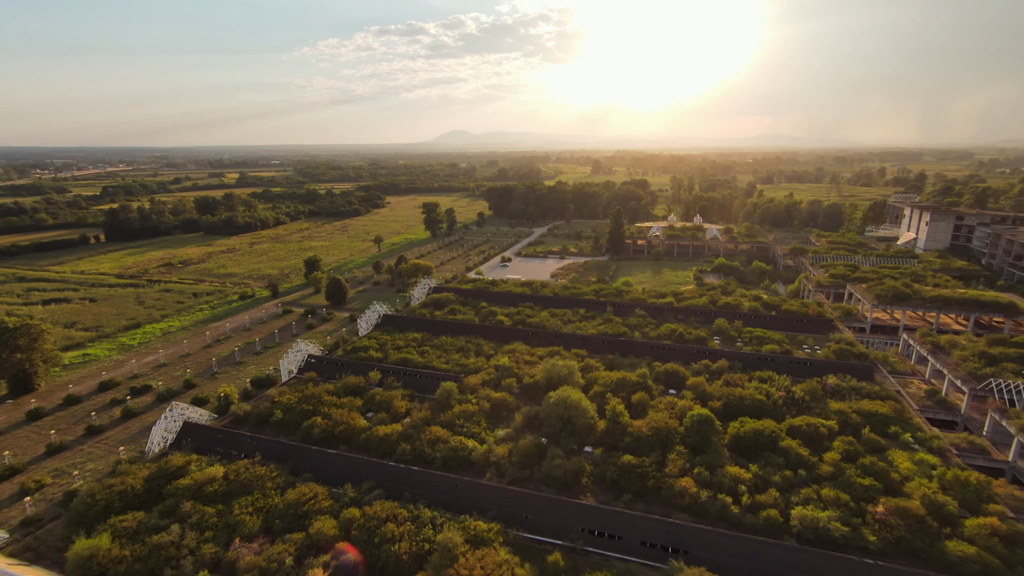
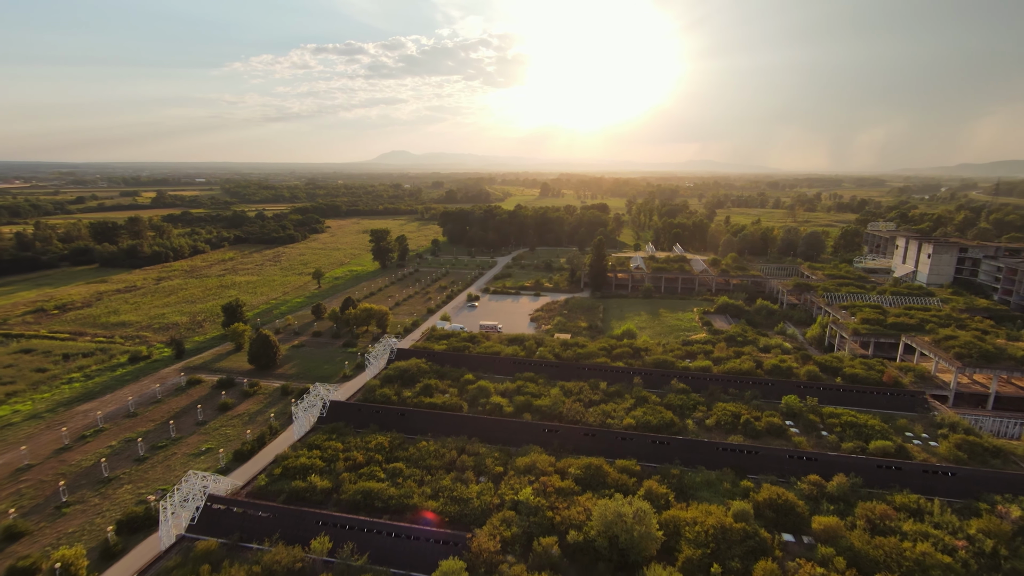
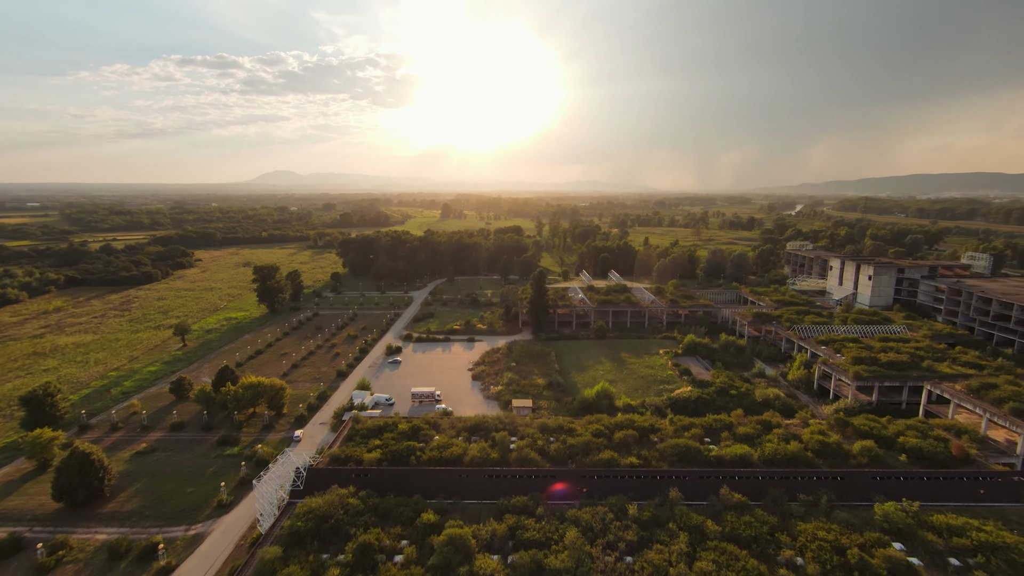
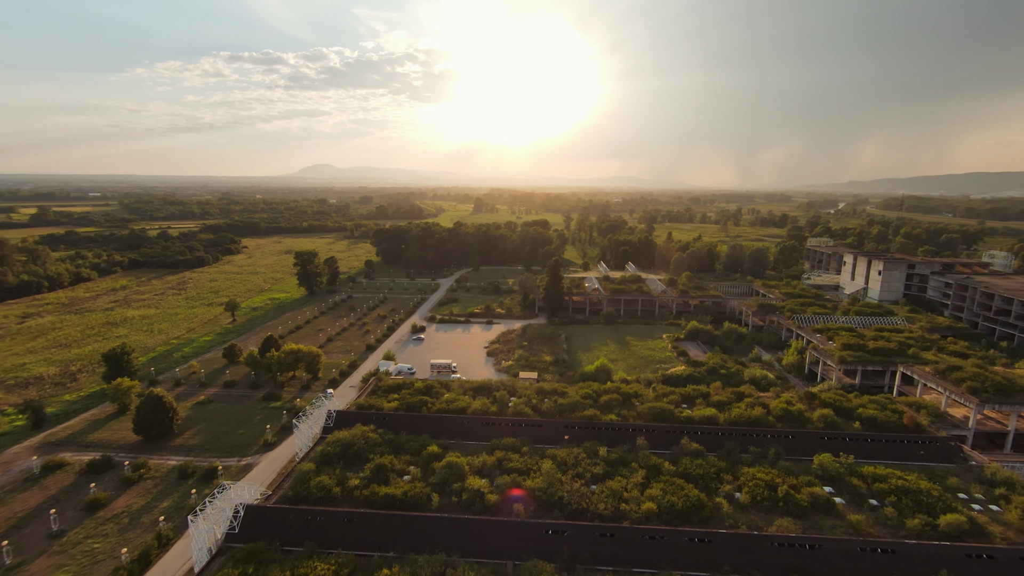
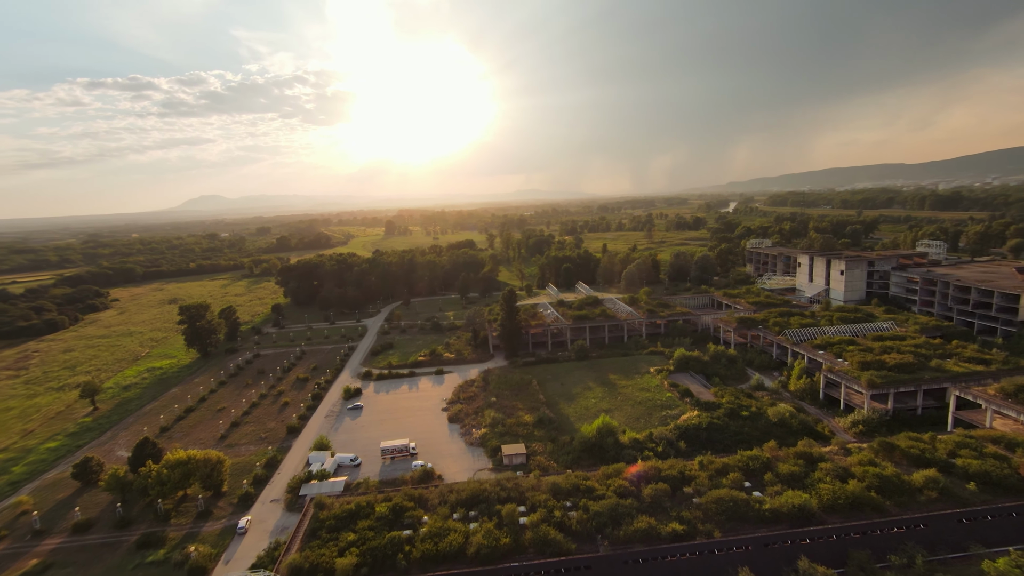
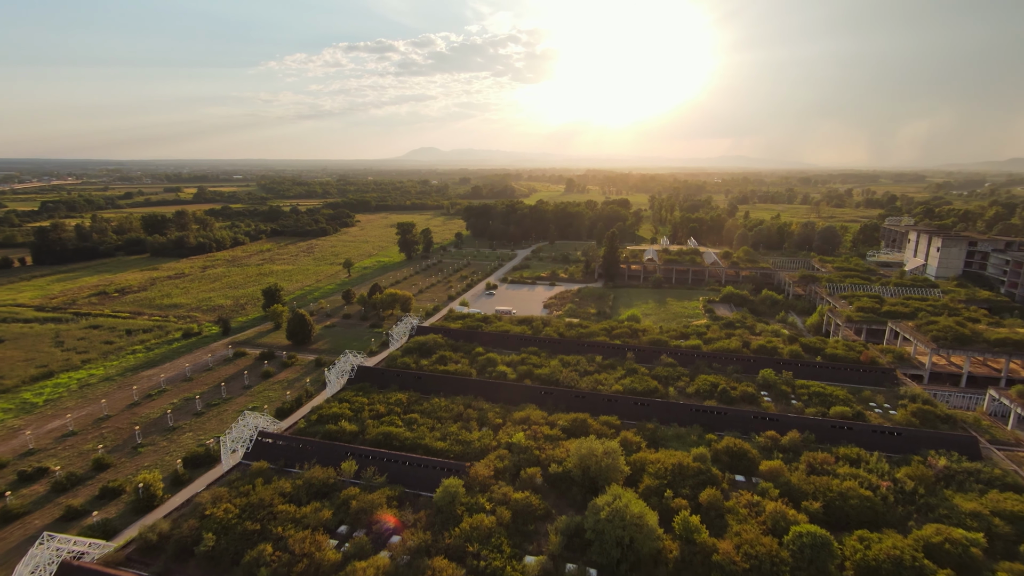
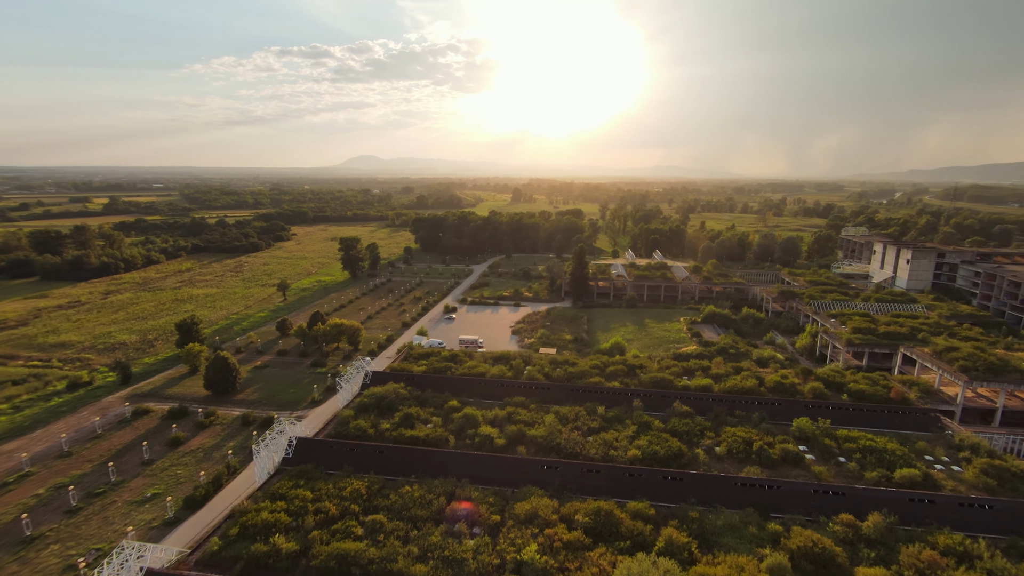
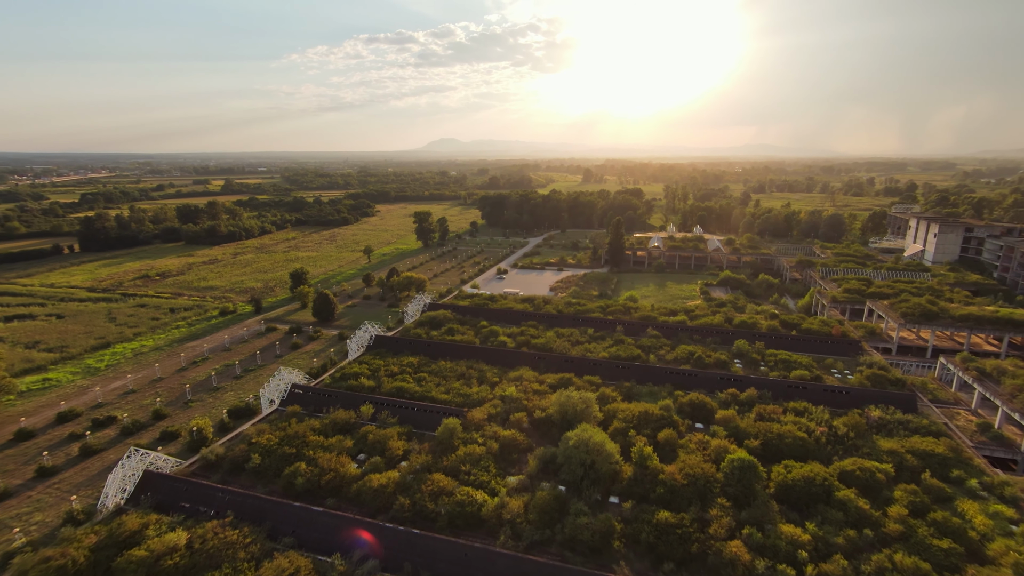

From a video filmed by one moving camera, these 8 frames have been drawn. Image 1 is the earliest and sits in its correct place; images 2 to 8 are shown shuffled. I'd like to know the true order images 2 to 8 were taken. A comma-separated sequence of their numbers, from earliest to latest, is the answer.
8, 6, 2, 7, 4, 3, 5
